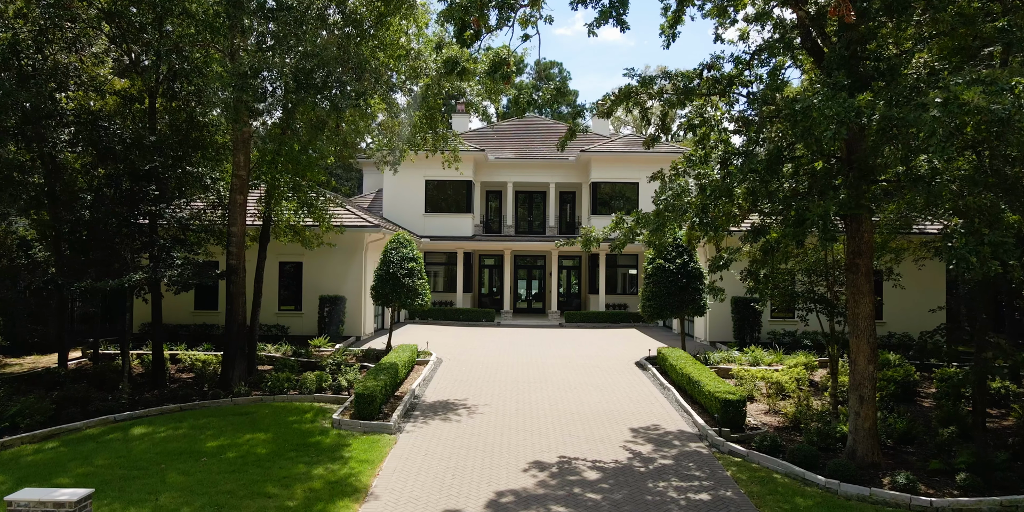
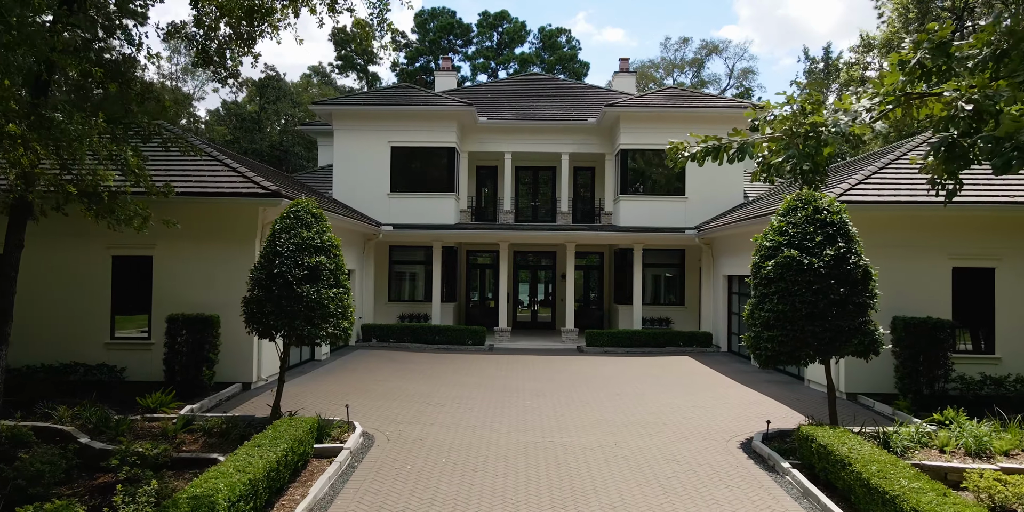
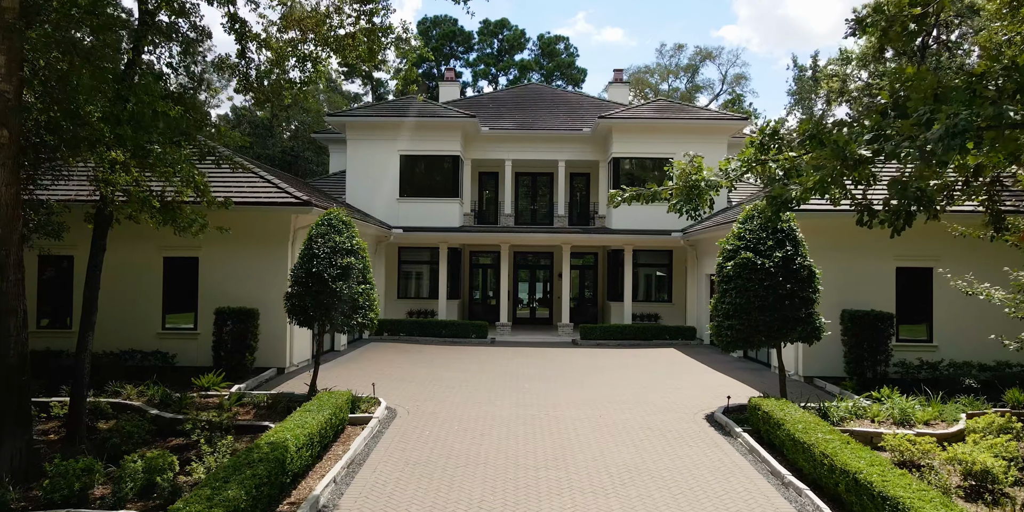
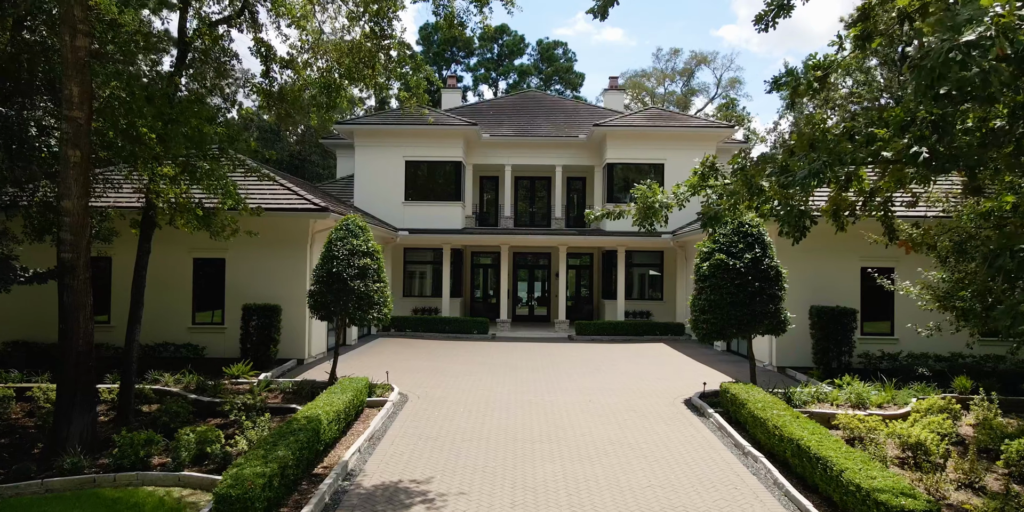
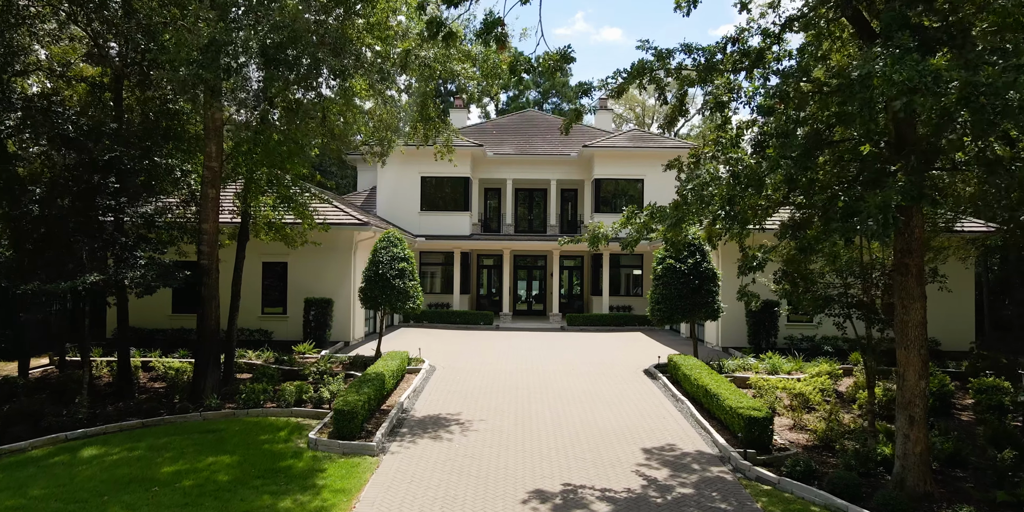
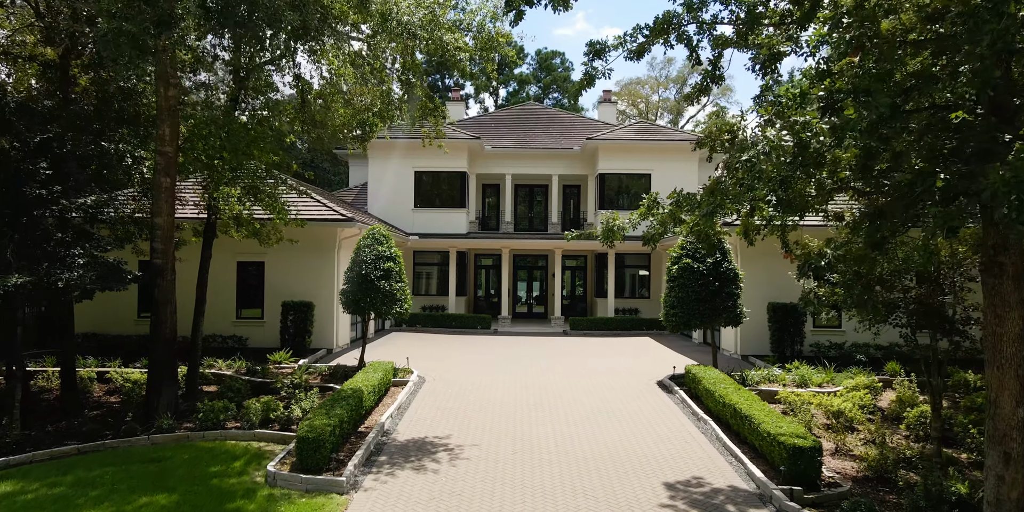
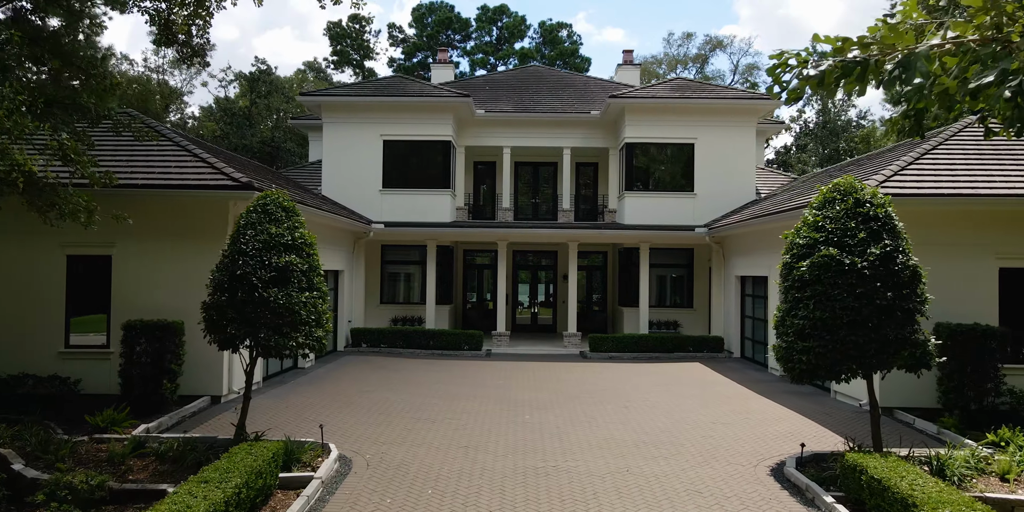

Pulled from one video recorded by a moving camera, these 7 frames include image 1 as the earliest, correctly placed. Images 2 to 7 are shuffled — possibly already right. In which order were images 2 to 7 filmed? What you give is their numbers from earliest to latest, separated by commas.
5, 6, 4, 3, 2, 7
